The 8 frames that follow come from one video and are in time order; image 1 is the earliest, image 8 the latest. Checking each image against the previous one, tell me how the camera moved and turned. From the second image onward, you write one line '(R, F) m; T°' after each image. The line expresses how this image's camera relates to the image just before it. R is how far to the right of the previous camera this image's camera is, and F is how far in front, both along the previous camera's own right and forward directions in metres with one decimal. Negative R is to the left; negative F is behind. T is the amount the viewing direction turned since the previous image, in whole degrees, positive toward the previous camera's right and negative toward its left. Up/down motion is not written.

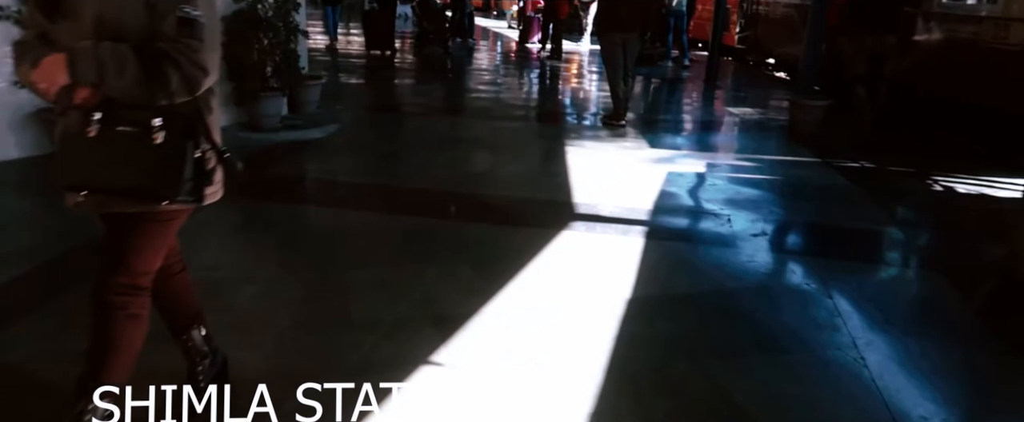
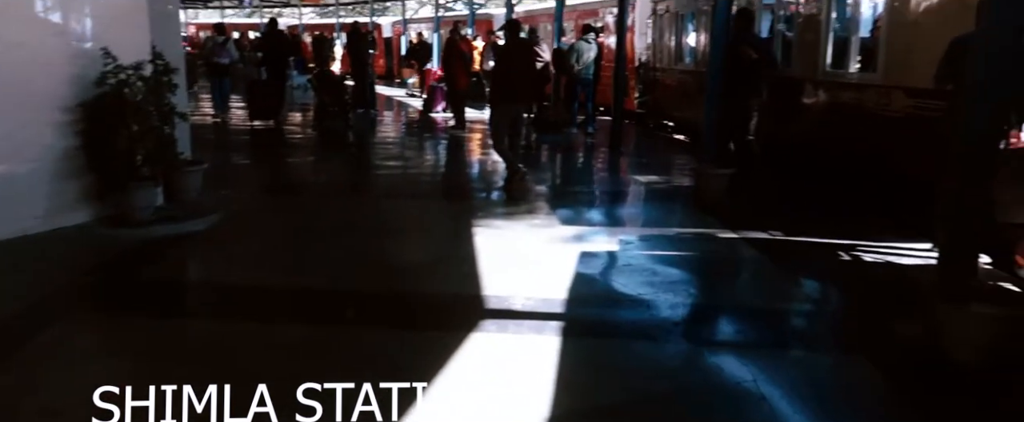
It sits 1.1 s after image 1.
(0.0, +0.2) m; +6°
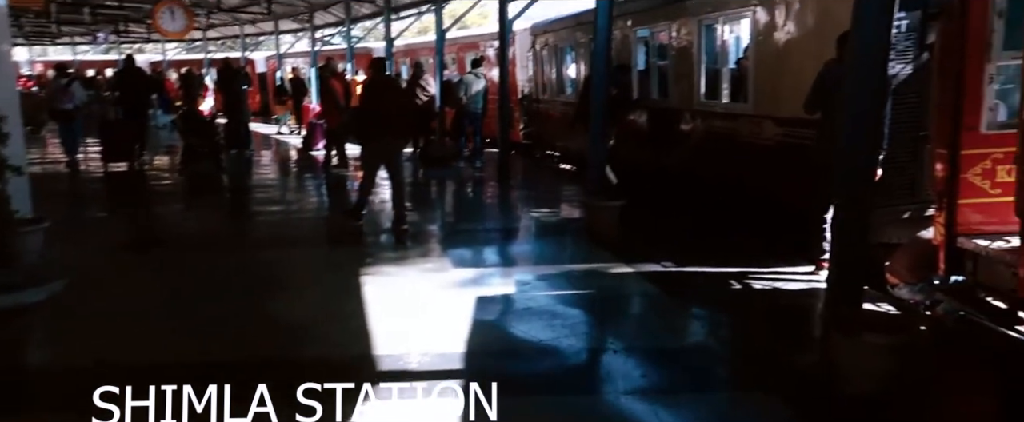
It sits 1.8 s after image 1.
(0.0, +0.1) m; +7°
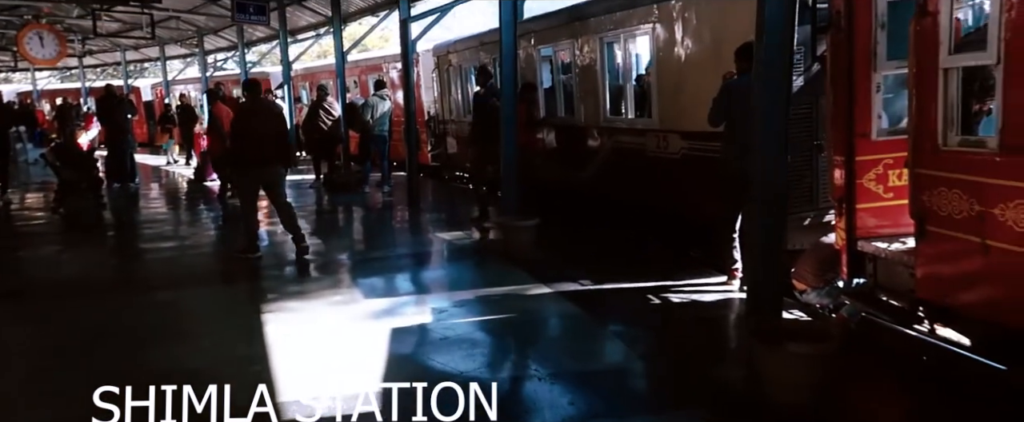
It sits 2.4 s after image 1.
(0.0, 0.0) m; +6°
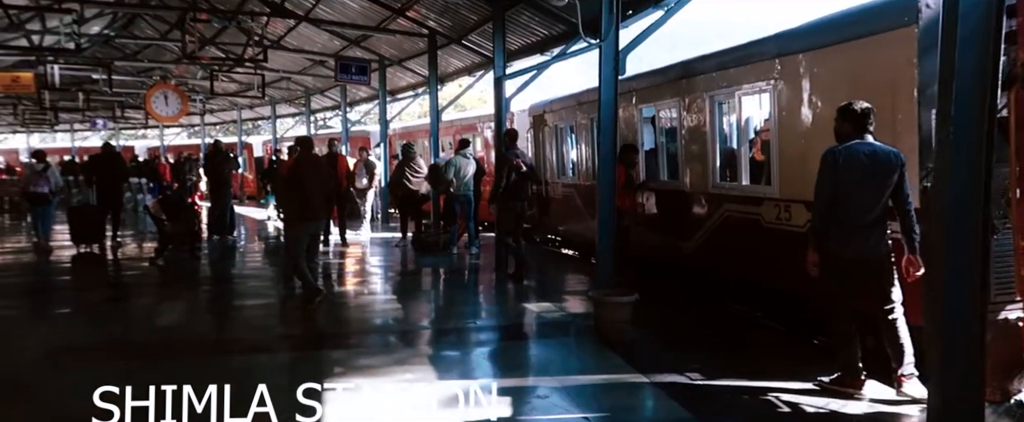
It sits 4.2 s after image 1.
(0.0, +0.8) m; -6°
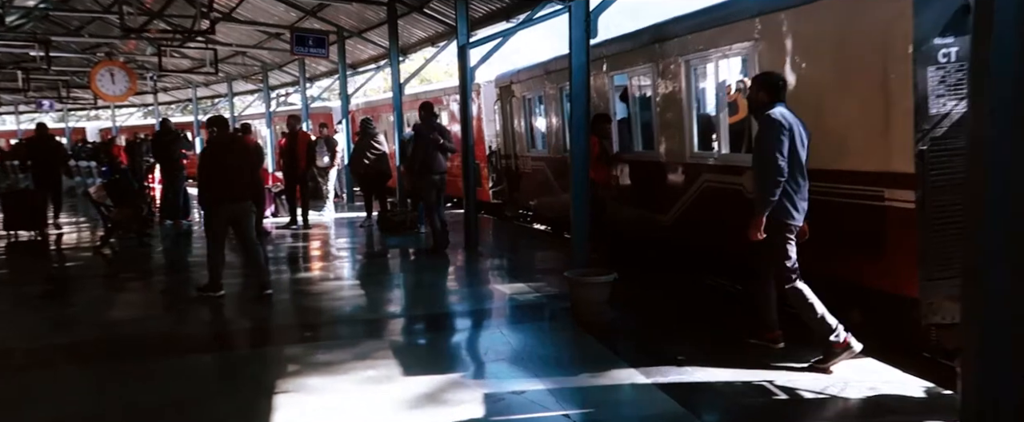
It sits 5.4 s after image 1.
(0.0, +0.5) m; +2°
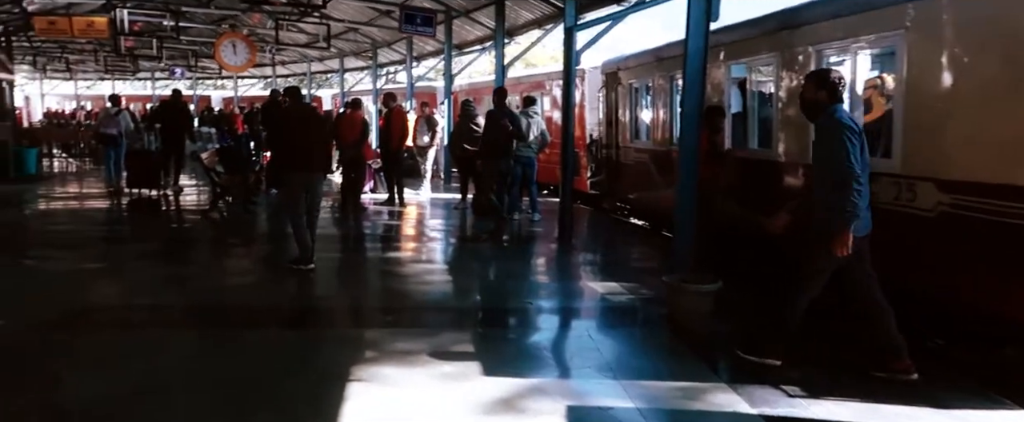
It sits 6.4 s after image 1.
(0.0, +0.5) m; -6°
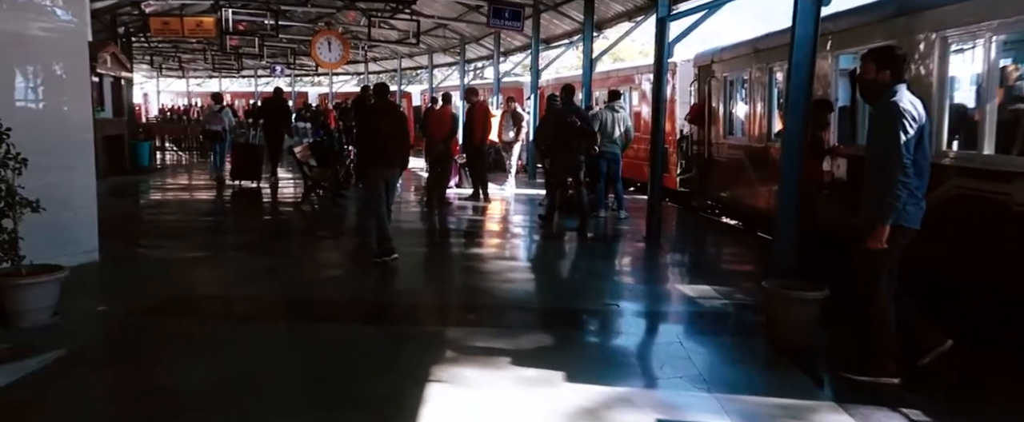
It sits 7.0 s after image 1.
(0.0, +0.4) m; -5°
